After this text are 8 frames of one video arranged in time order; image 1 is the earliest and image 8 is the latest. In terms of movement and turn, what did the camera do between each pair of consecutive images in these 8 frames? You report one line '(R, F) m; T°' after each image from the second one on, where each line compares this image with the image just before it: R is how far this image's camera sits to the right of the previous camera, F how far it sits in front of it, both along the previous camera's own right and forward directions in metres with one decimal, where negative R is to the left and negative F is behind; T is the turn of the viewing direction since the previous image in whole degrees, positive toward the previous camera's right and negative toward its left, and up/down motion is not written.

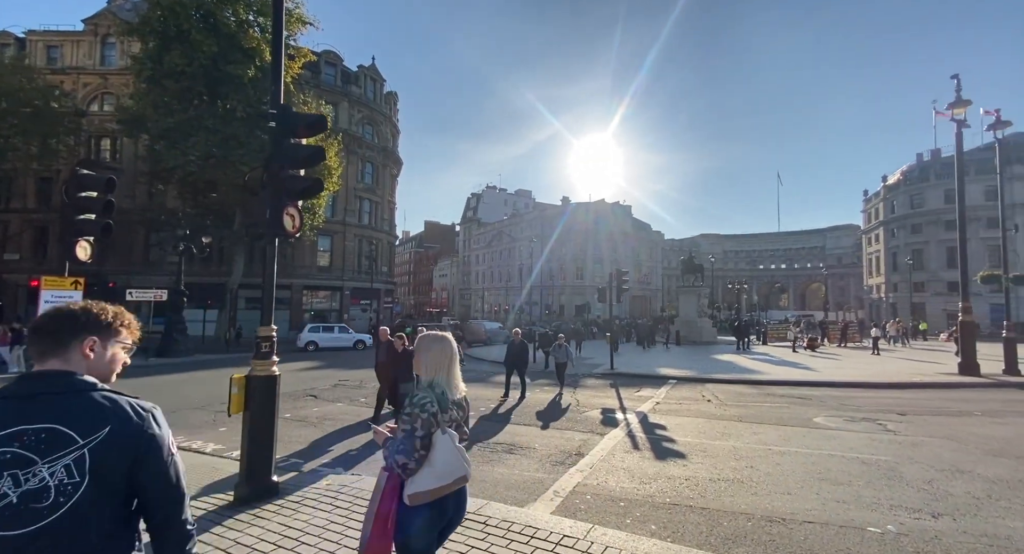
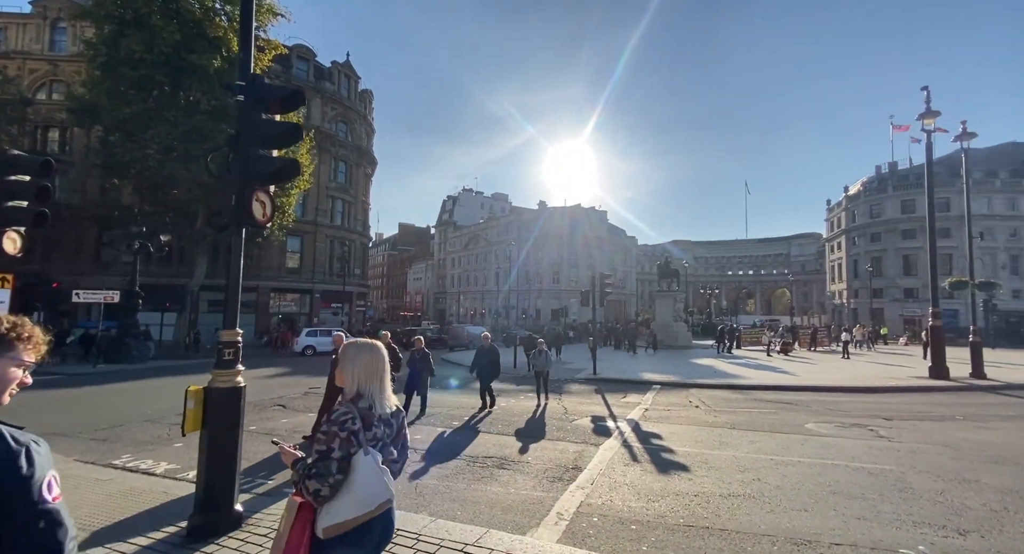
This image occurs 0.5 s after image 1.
(-0.3, +0.5) m; +3°
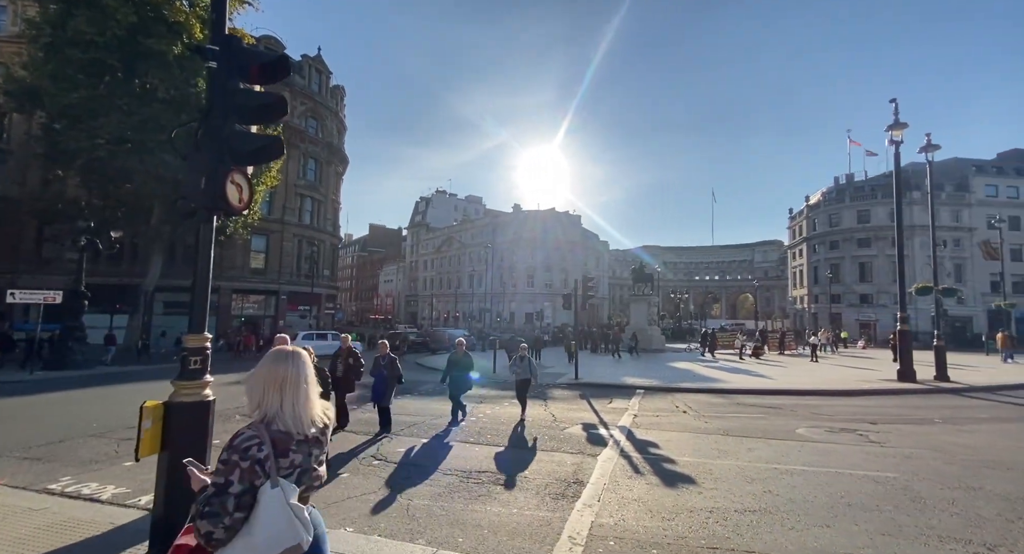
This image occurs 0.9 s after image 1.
(-0.4, +0.5) m; +4°
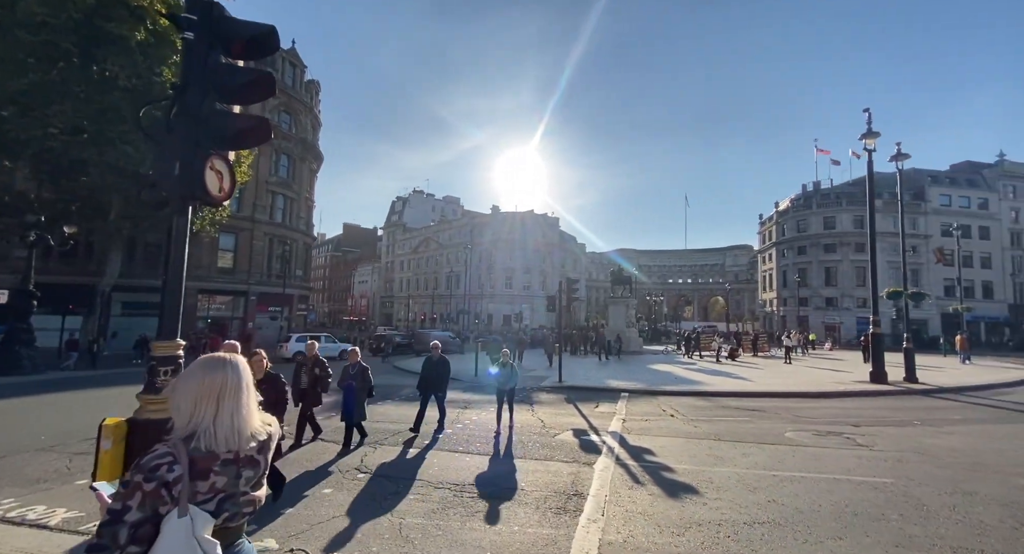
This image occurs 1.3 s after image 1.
(-0.3, +0.4) m; +3°
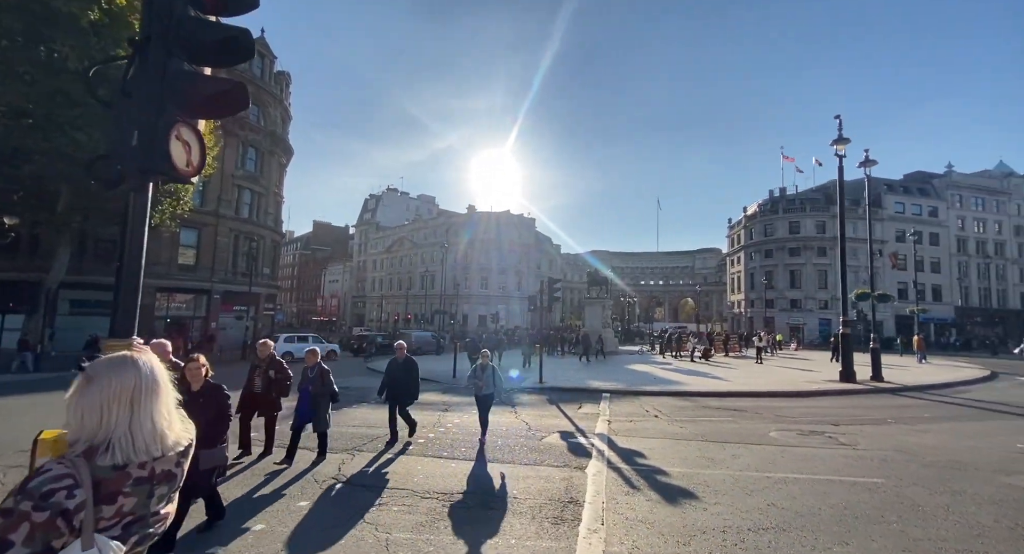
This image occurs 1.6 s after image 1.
(-0.2, +0.3) m; +3°
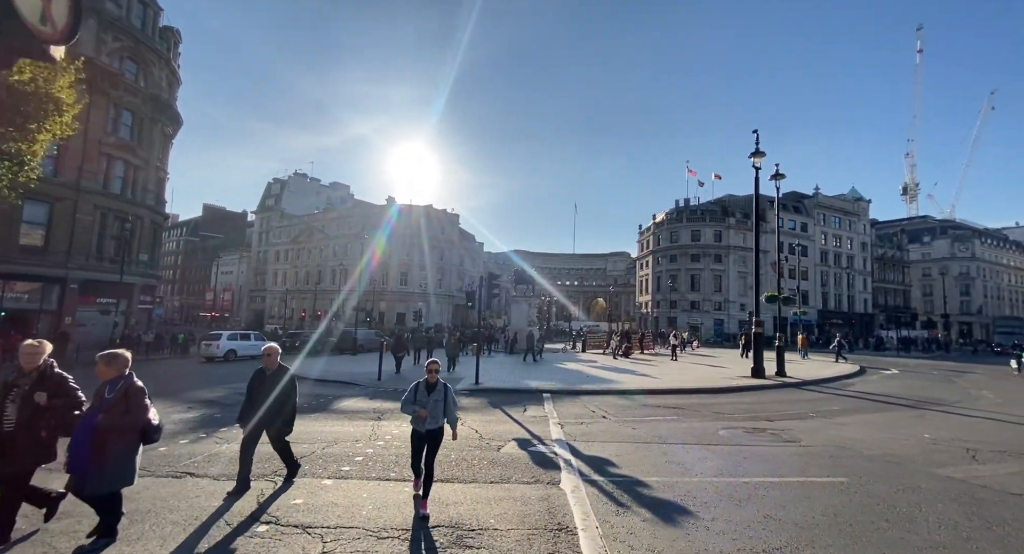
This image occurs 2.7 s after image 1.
(-0.7, +1.0) m; +10°
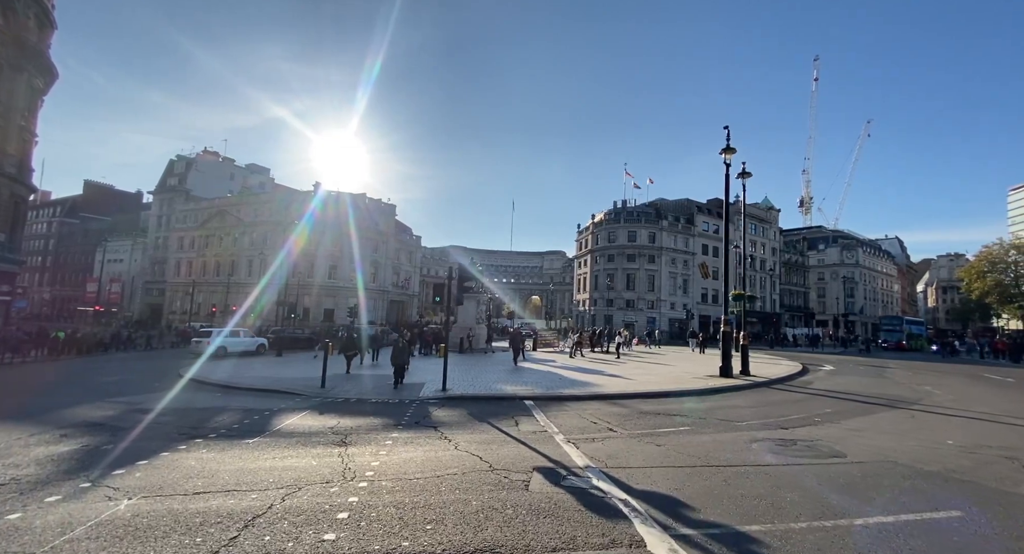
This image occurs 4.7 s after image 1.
(-1.3, +2.0) m; +9°
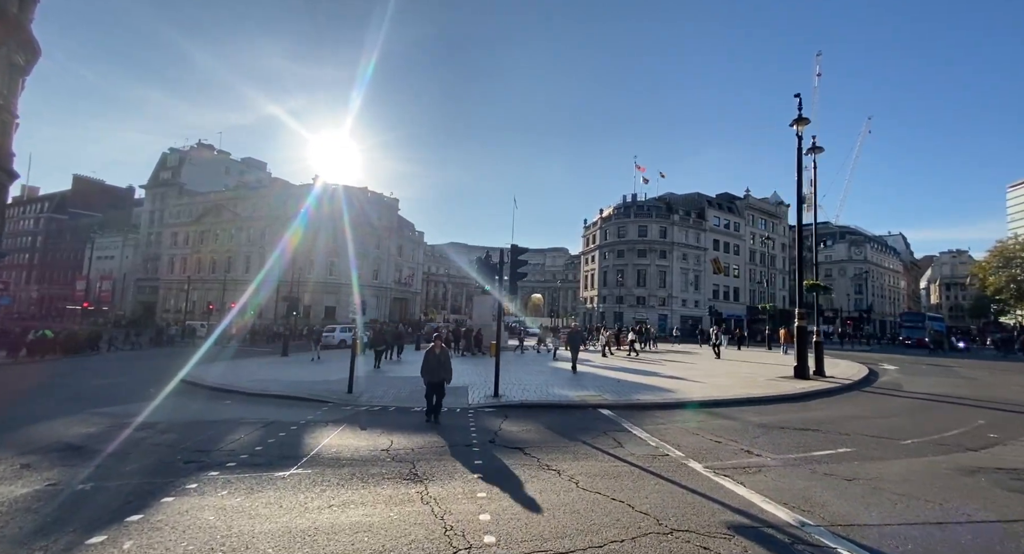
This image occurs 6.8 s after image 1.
(-1.7, +2.3) m; +1°
